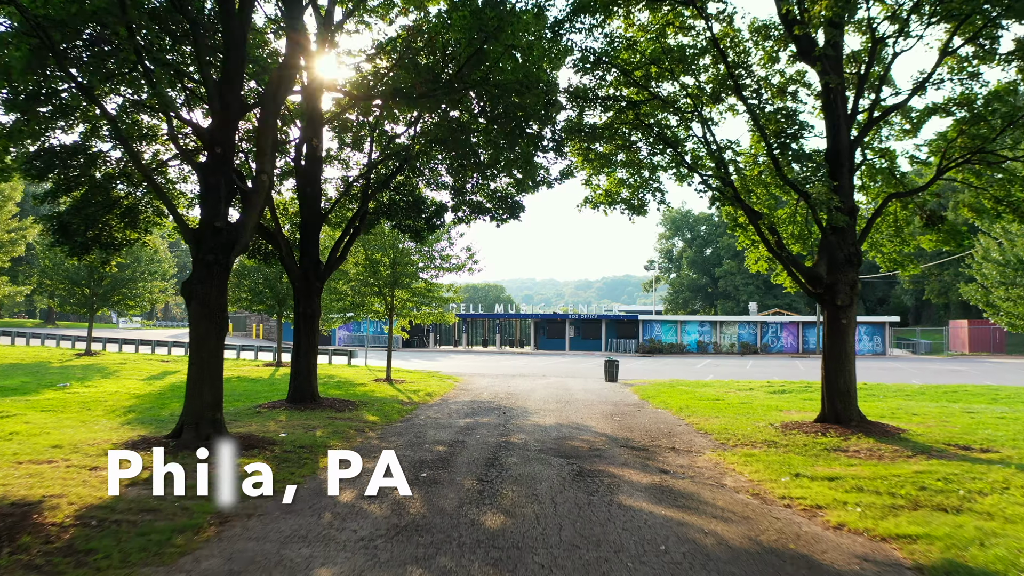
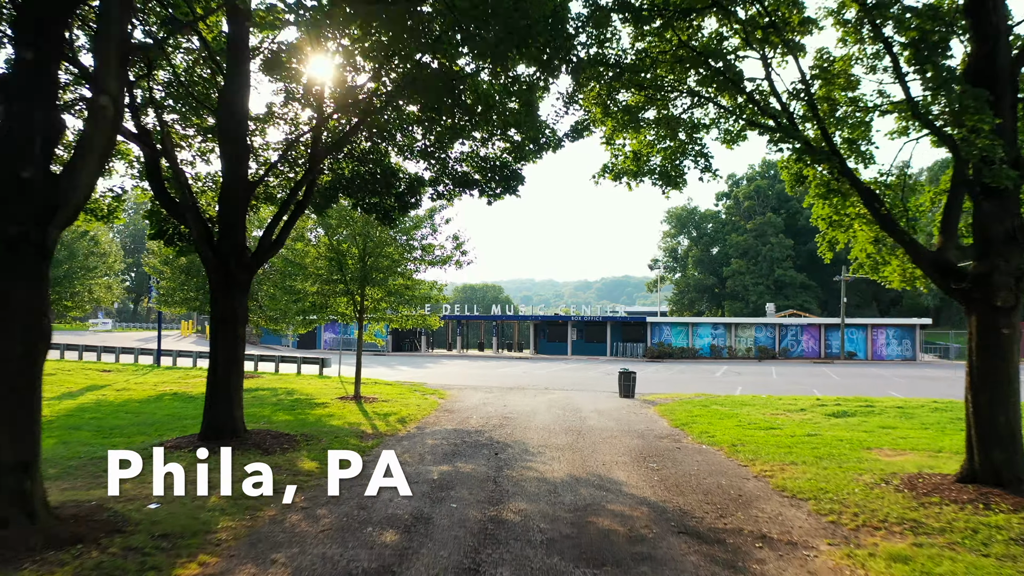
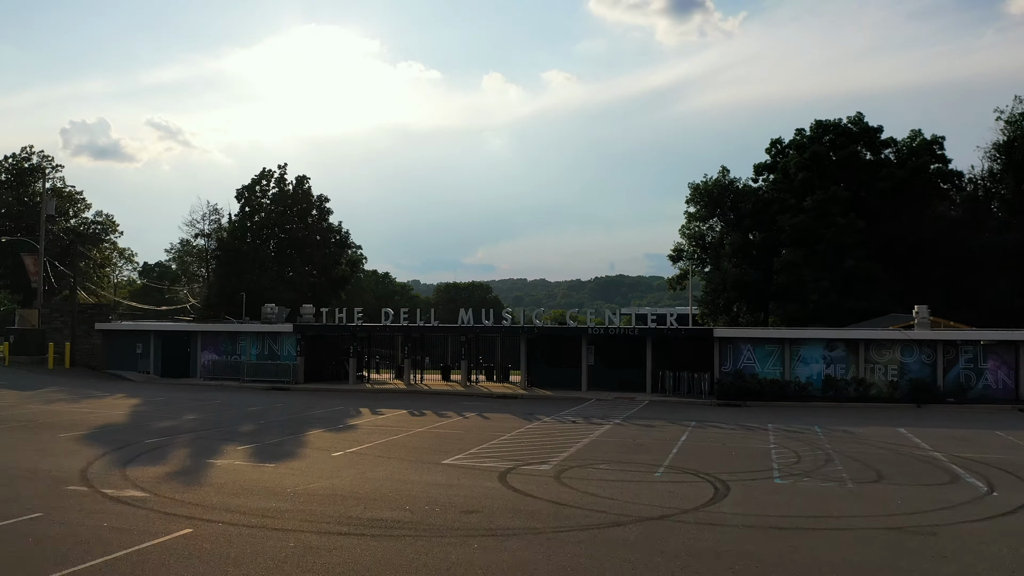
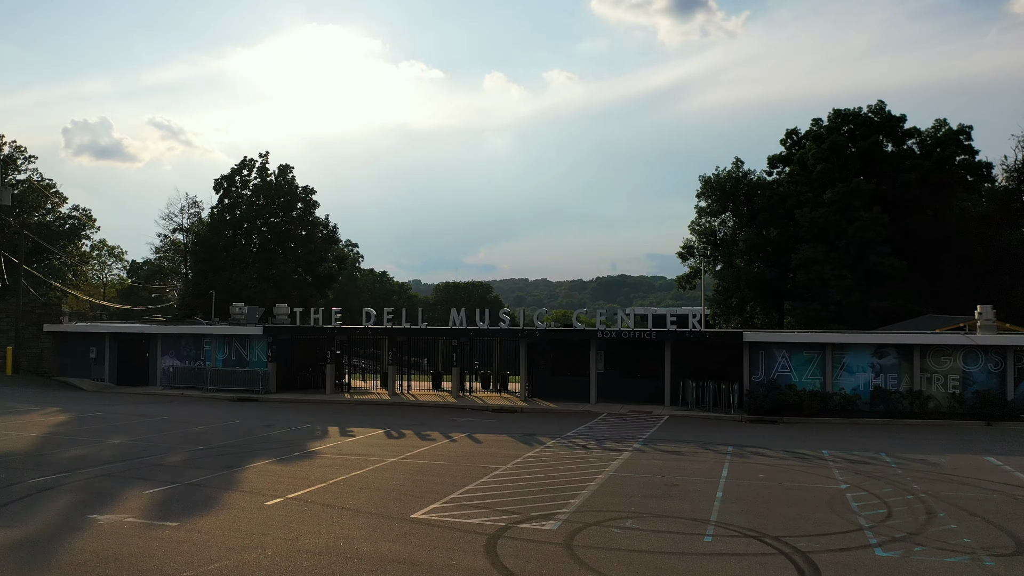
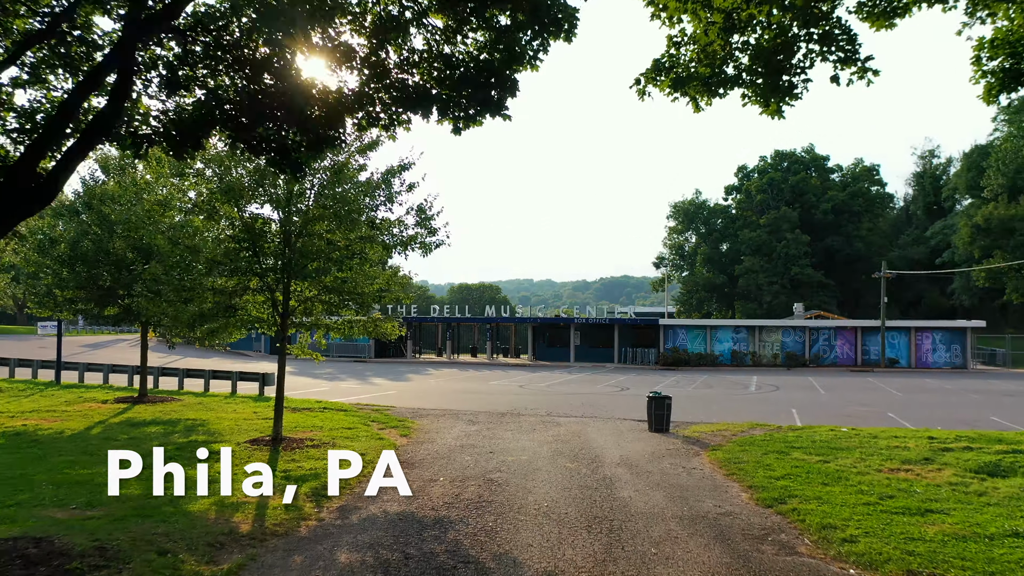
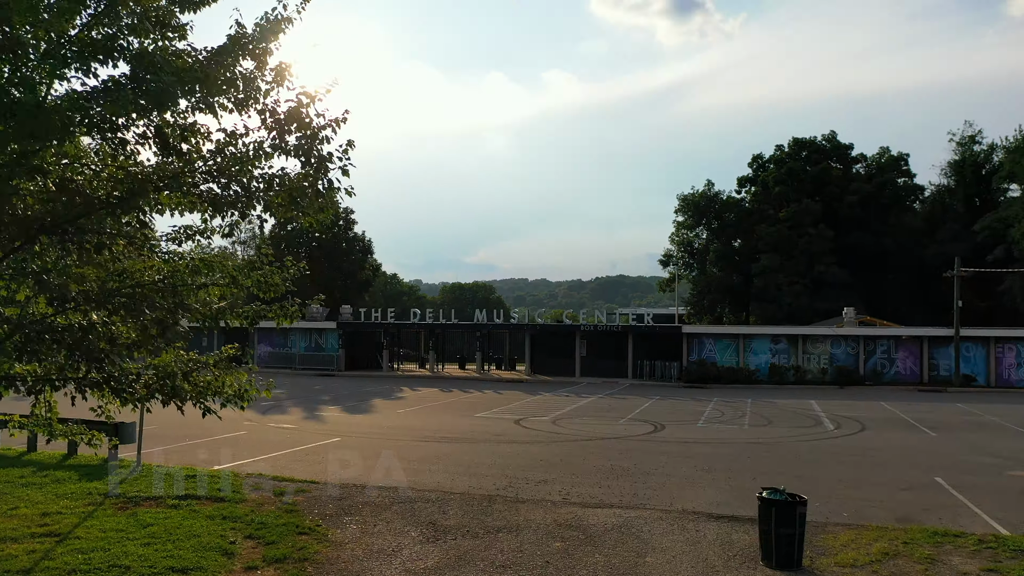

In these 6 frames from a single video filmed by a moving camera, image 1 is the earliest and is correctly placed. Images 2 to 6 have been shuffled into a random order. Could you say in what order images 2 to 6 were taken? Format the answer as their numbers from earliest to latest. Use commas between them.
2, 5, 6, 3, 4
